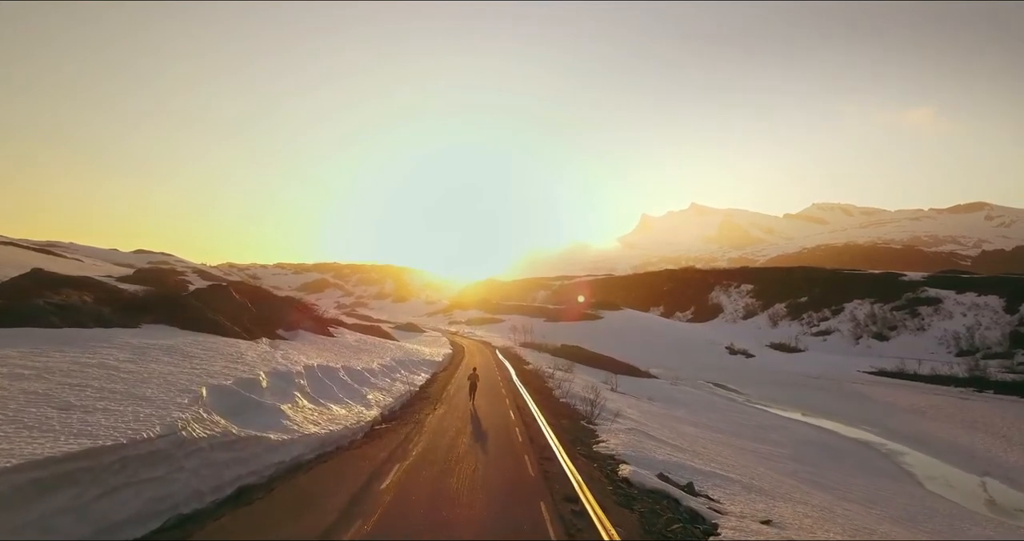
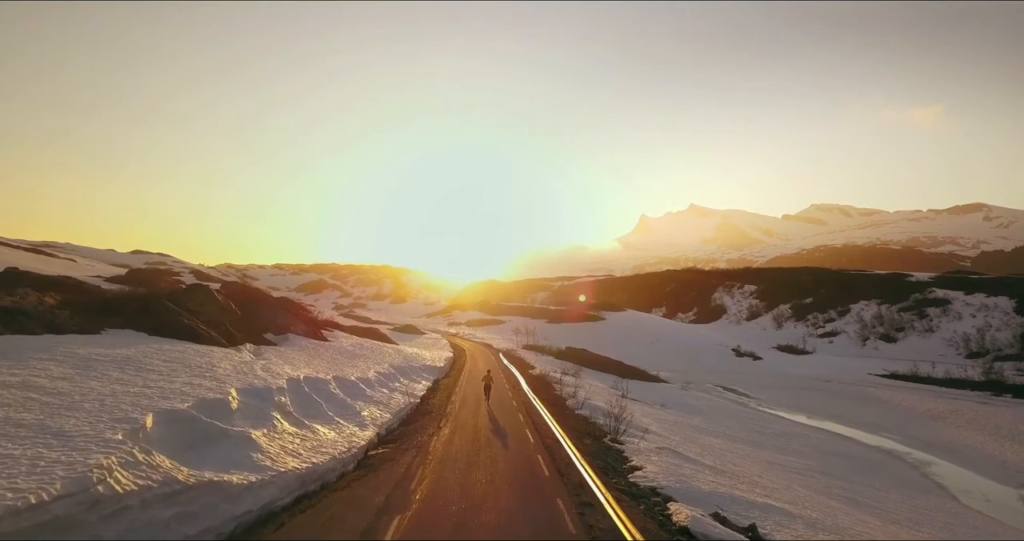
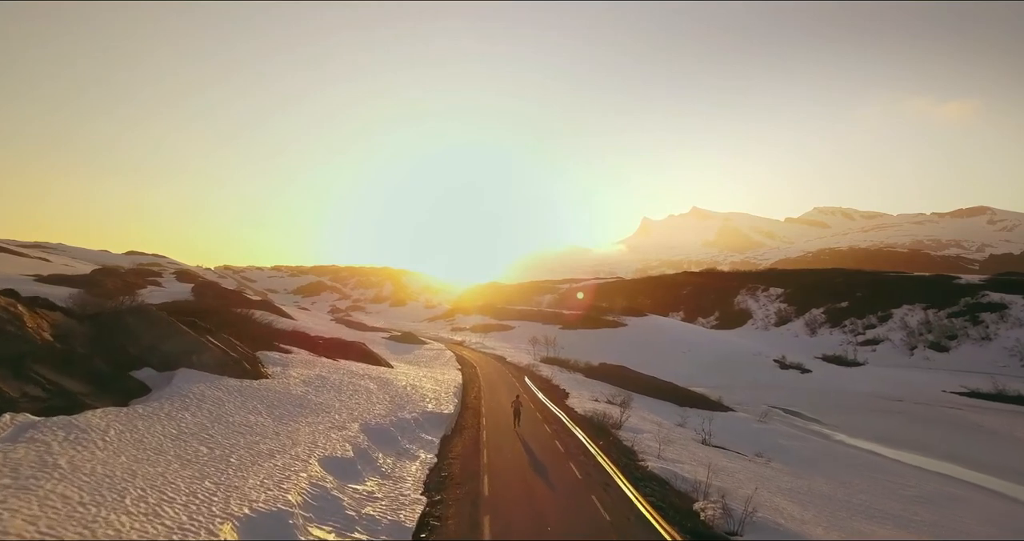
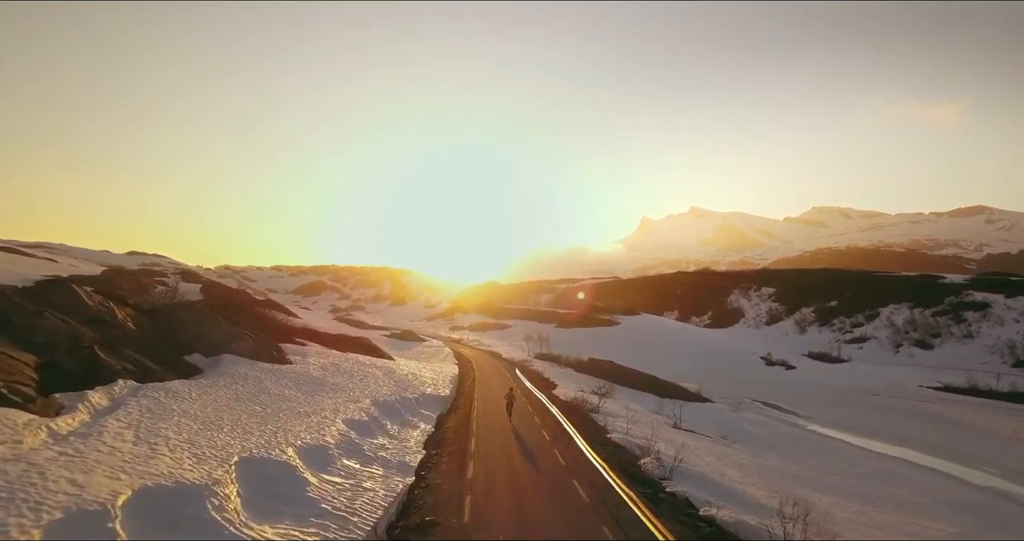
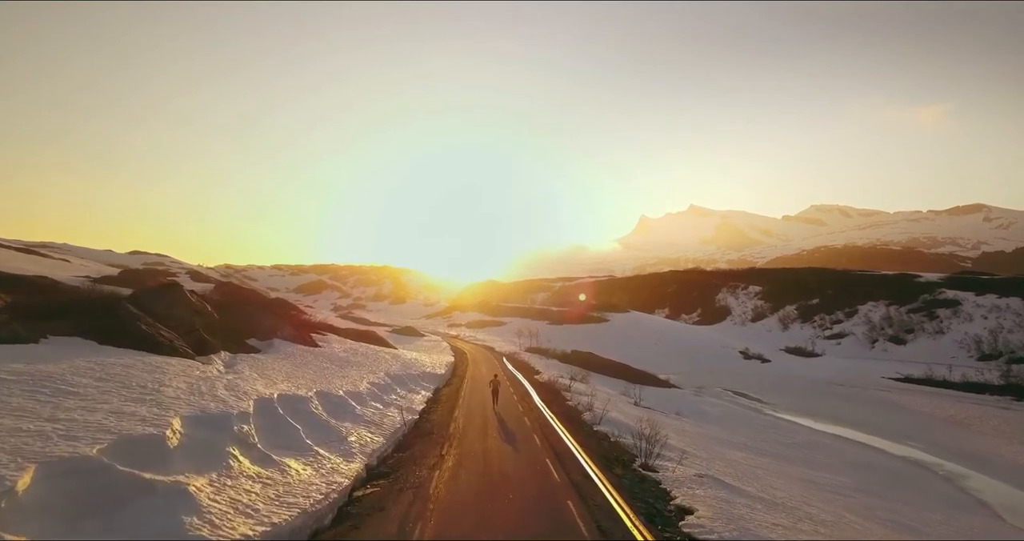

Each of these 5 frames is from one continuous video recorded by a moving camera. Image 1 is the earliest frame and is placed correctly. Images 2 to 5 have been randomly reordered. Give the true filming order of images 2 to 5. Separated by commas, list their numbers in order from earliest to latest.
2, 5, 4, 3
